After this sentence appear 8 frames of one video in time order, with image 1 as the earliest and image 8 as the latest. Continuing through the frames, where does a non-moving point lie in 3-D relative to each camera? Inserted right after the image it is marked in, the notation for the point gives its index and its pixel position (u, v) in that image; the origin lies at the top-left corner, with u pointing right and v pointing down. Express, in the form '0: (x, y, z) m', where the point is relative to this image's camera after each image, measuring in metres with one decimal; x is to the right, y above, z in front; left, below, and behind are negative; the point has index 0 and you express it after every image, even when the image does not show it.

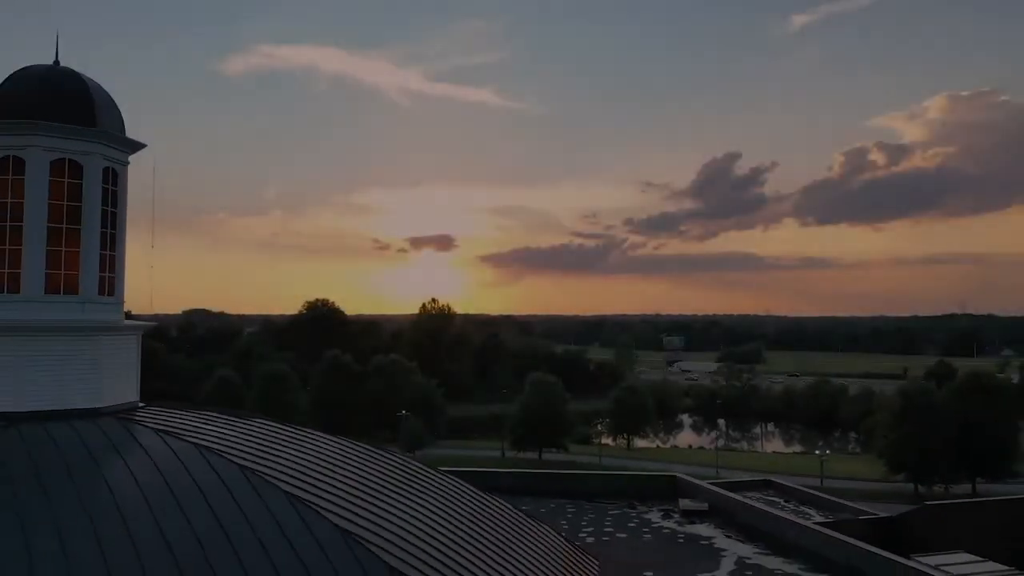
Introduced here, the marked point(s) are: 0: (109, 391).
0: (-6.0, -1.5, +11.7) m
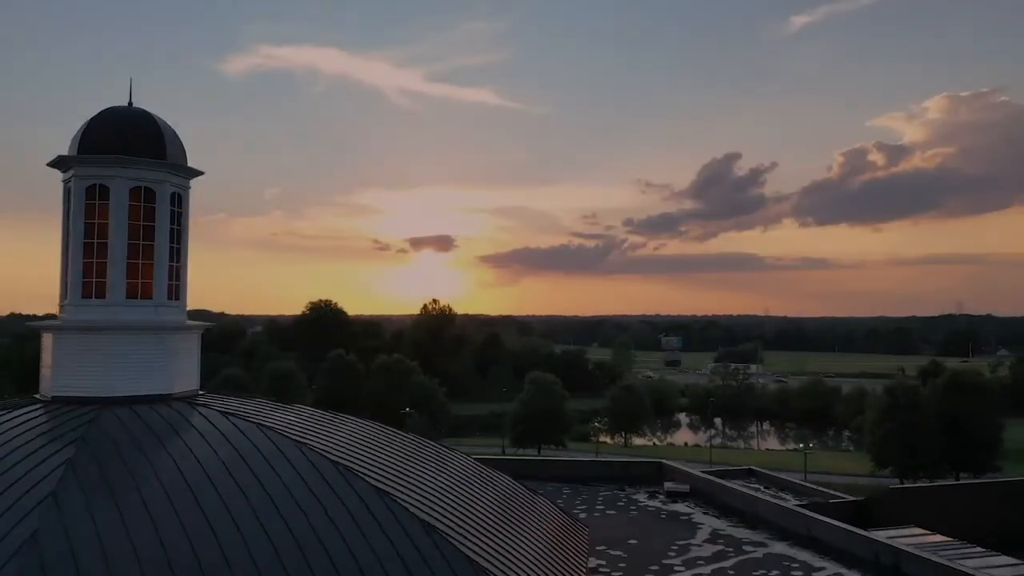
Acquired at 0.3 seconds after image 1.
0: (-5.9, -1.6, +13.9) m
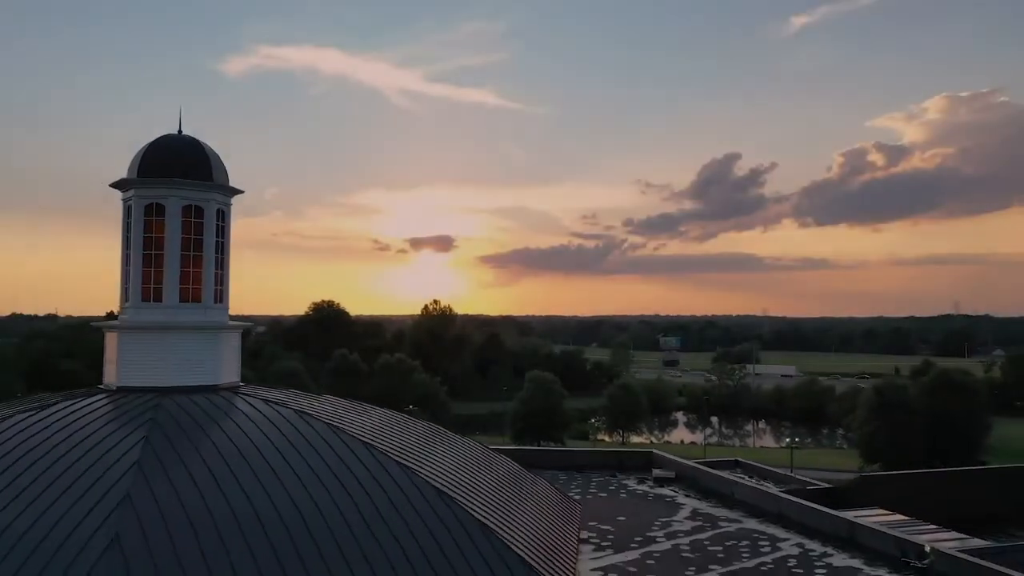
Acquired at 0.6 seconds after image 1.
0: (-5.9, -1.7, +16.0) m
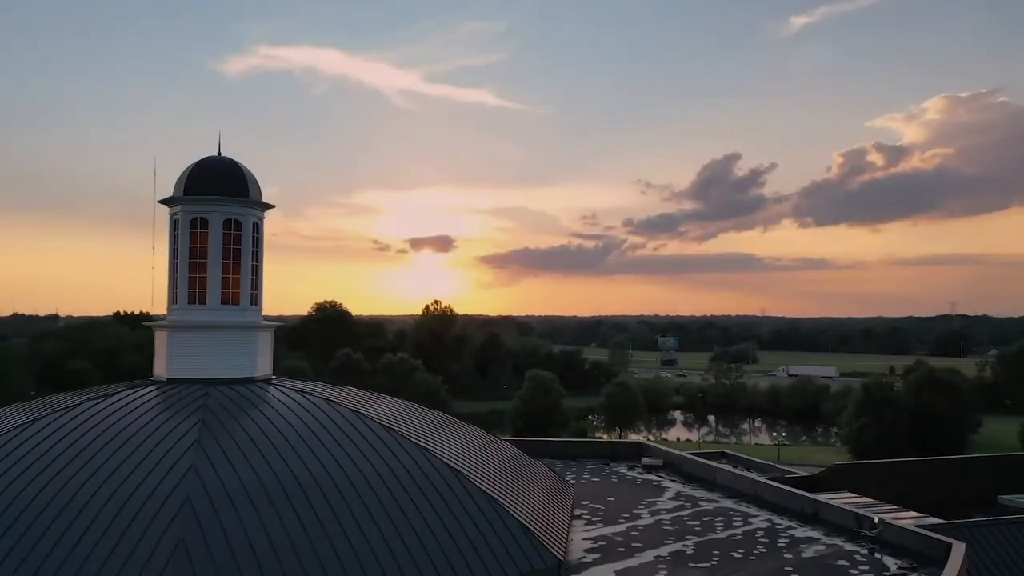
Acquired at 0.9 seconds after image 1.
0: (-5.9, -1.8, +18.1) m
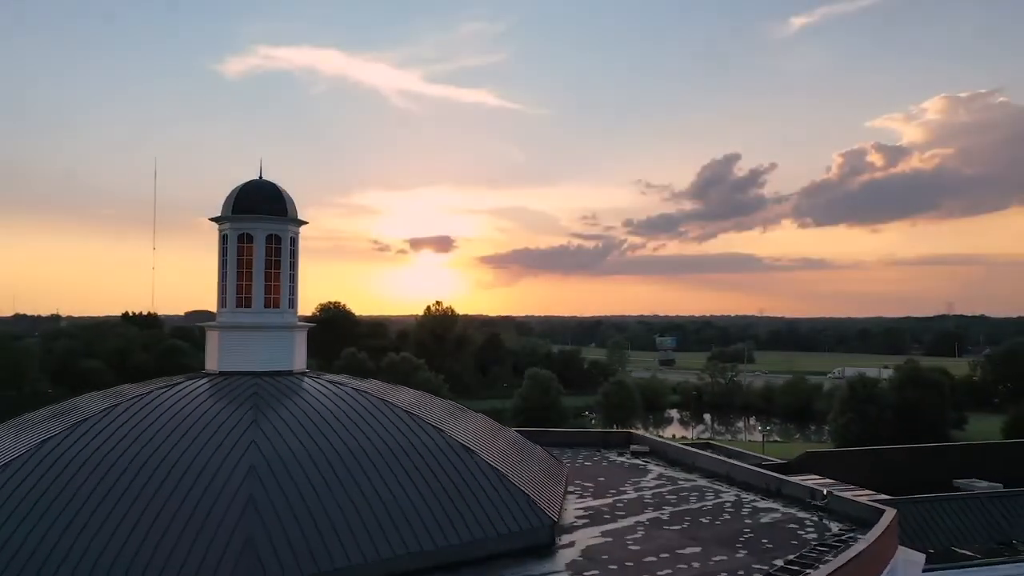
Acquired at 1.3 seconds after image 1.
0: (-5.8, -2.0, +21.0) m
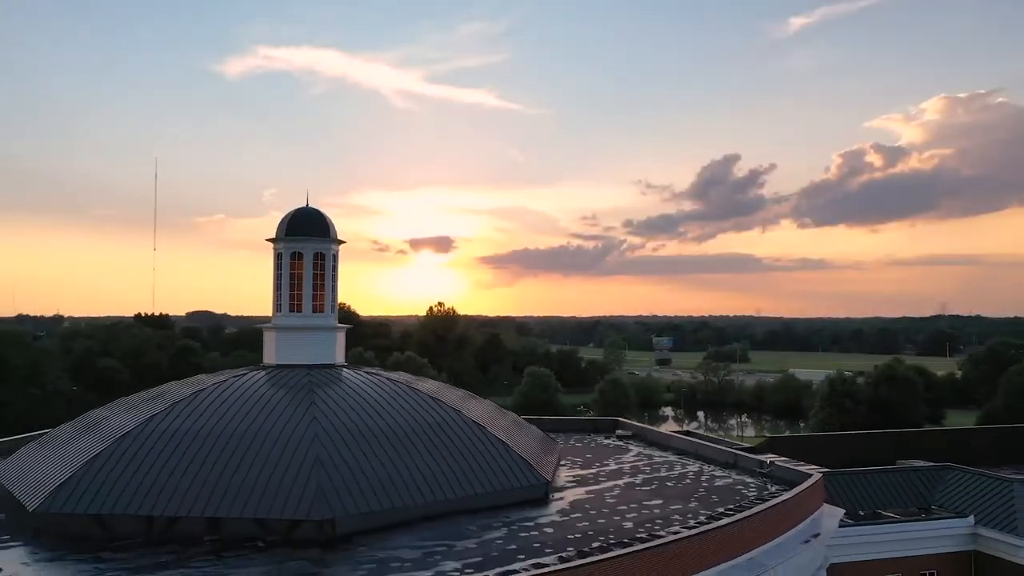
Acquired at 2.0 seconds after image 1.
0: (-5.8, -2.2, +25.6) m
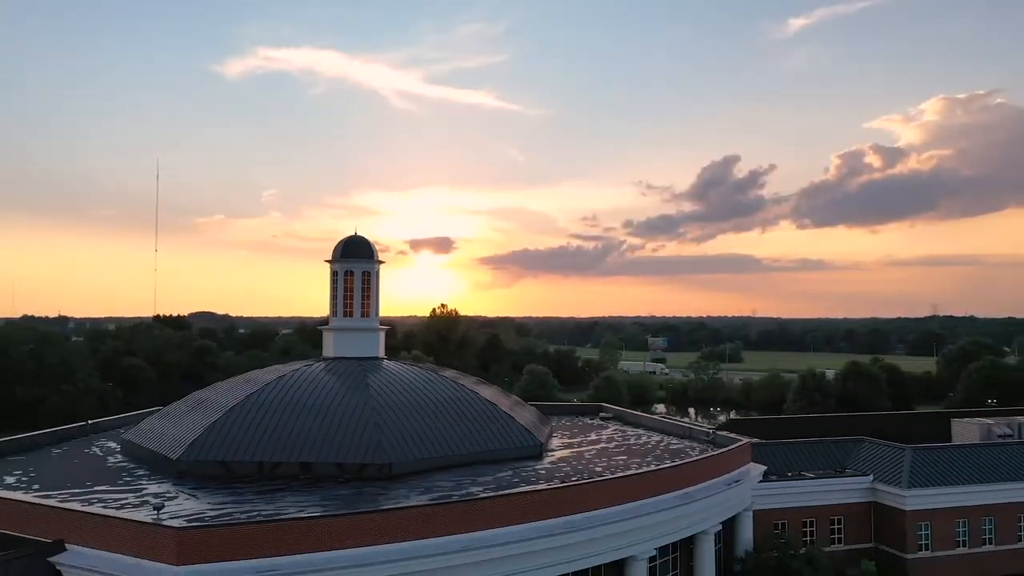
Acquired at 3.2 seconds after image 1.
0: (-5.7, -2.7, +33.0) m
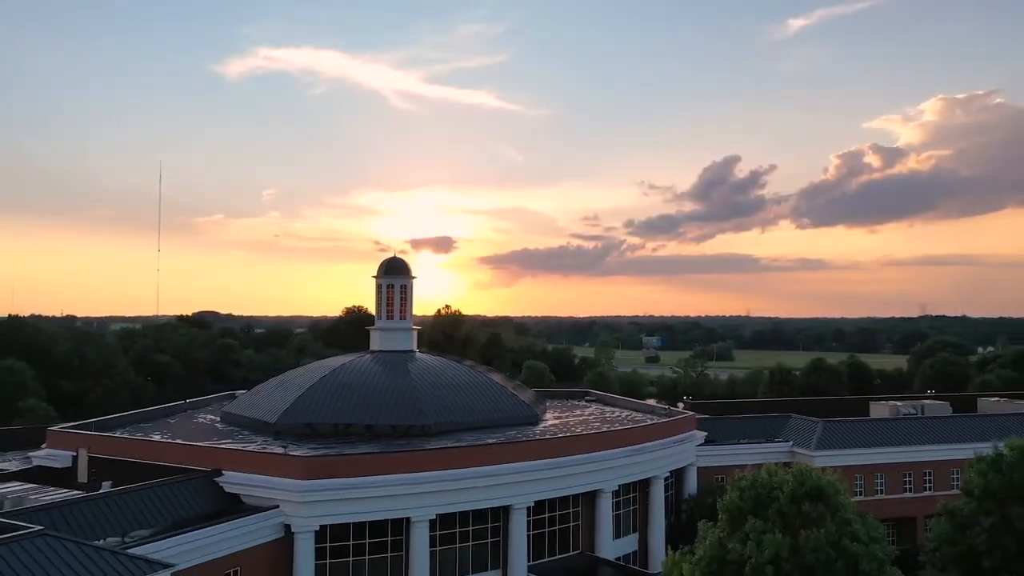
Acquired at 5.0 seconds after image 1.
0: (-5.5, -3.2, +43.0) m
